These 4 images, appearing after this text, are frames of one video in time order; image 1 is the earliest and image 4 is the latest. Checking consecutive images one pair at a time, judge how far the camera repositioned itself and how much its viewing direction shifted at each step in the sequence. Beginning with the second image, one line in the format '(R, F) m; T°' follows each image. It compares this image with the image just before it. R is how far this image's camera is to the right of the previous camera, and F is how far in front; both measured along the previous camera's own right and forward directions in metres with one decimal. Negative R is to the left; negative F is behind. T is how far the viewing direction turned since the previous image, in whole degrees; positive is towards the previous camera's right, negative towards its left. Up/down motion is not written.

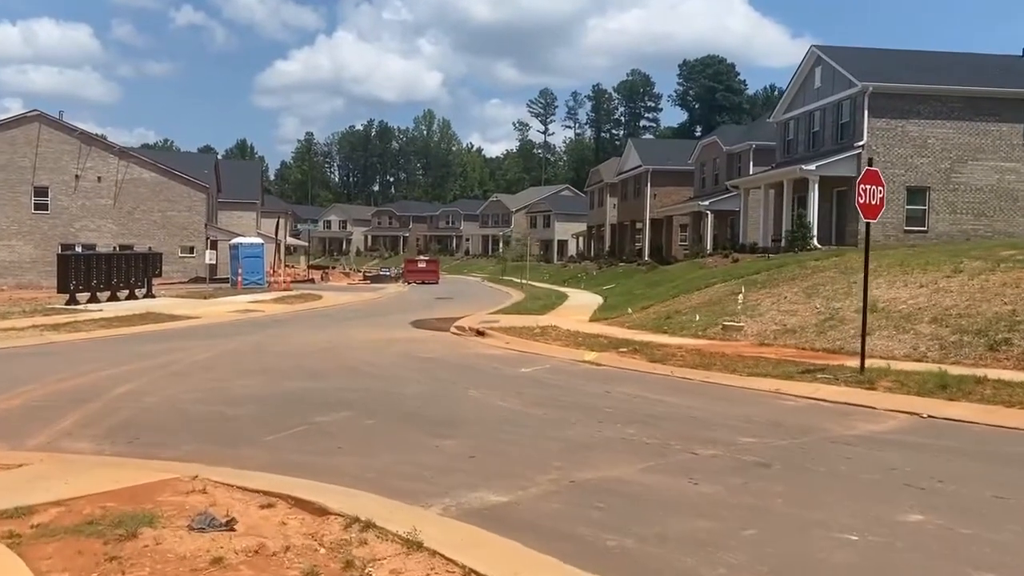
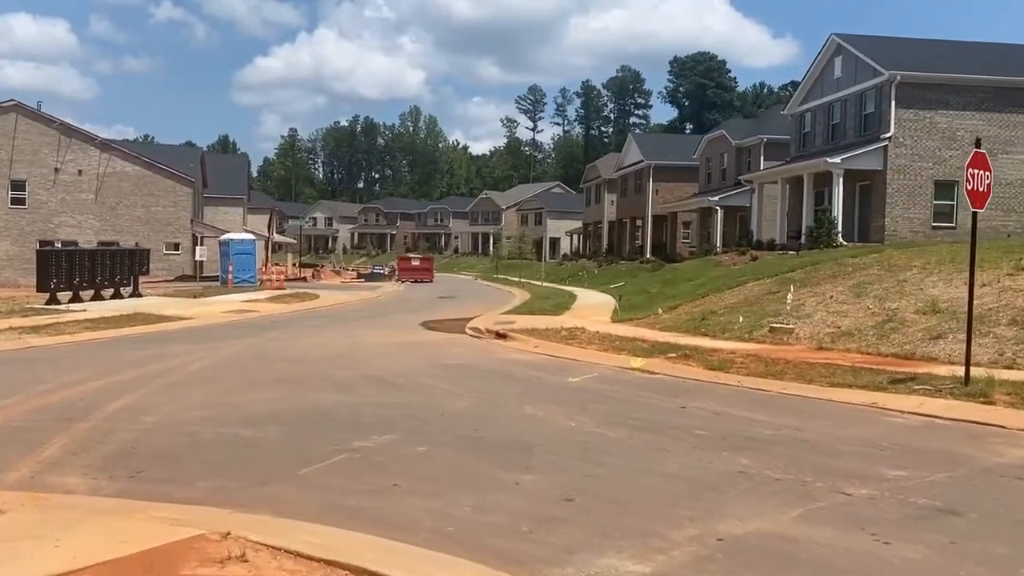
(-1.1, +1.8) m; +1°
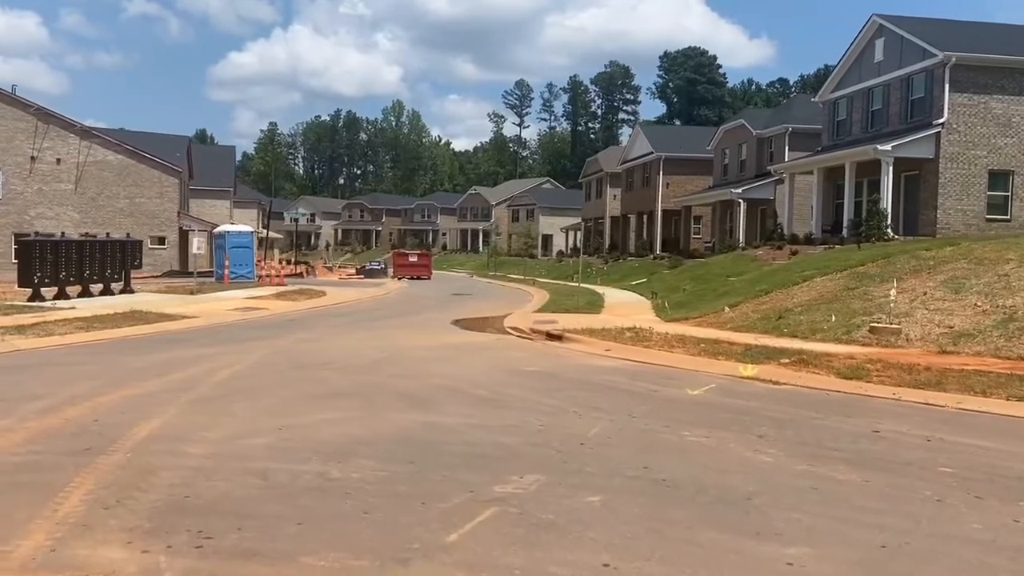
(-1.8, +2.5) m; +2°
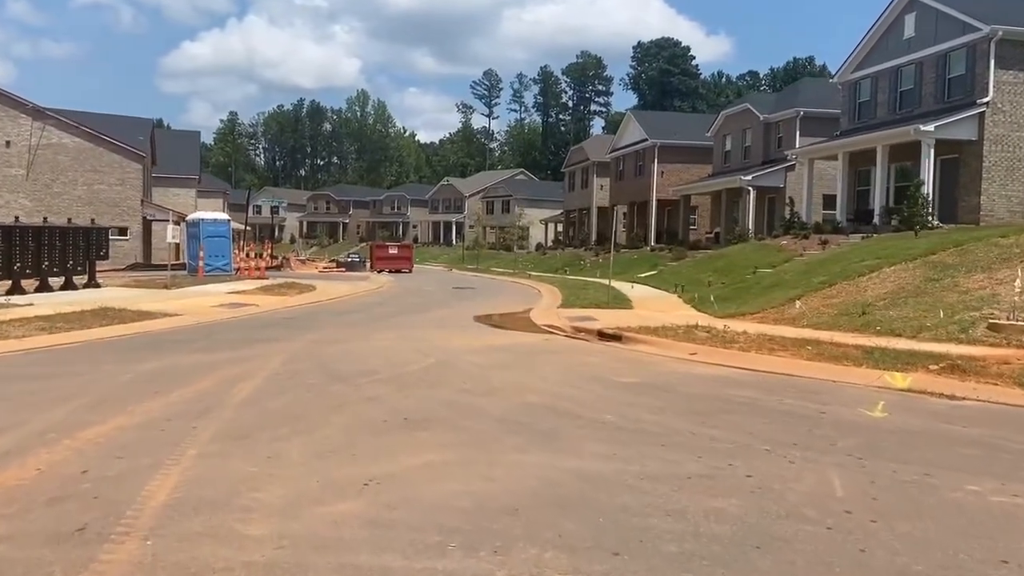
(-1.7, +2.9) m; +3°
